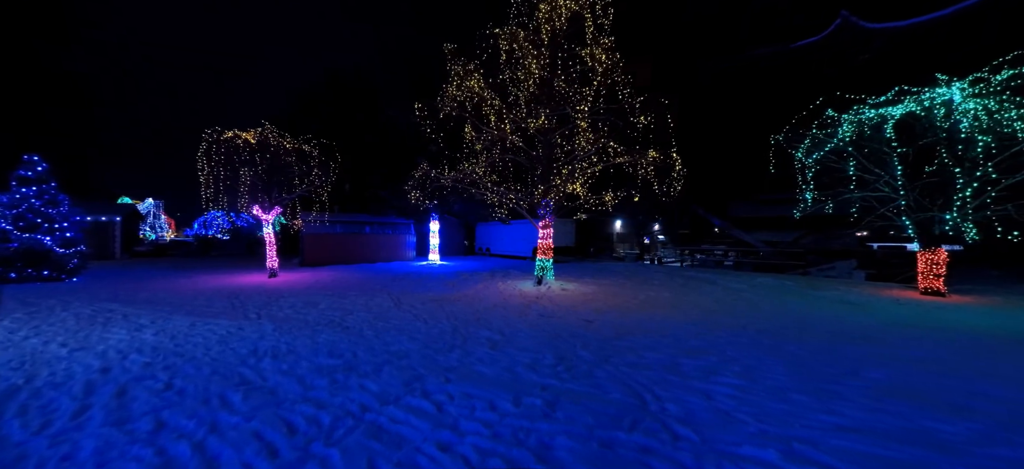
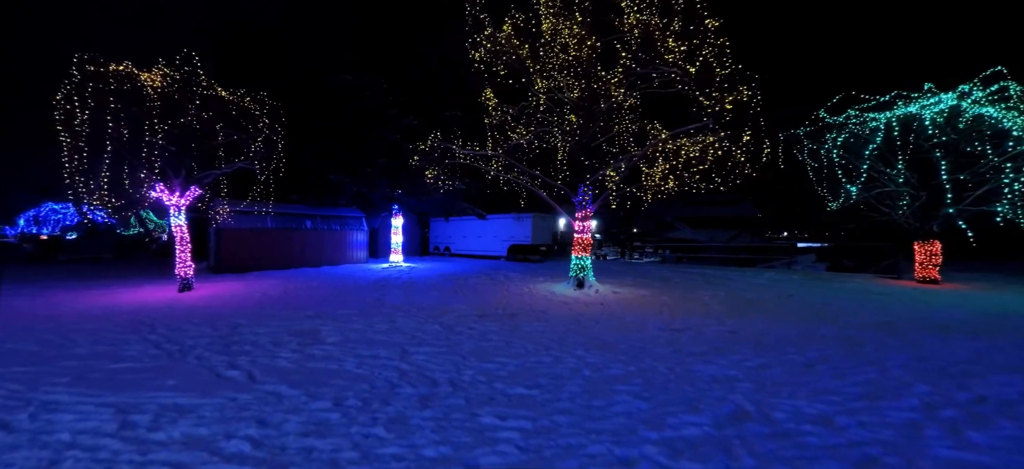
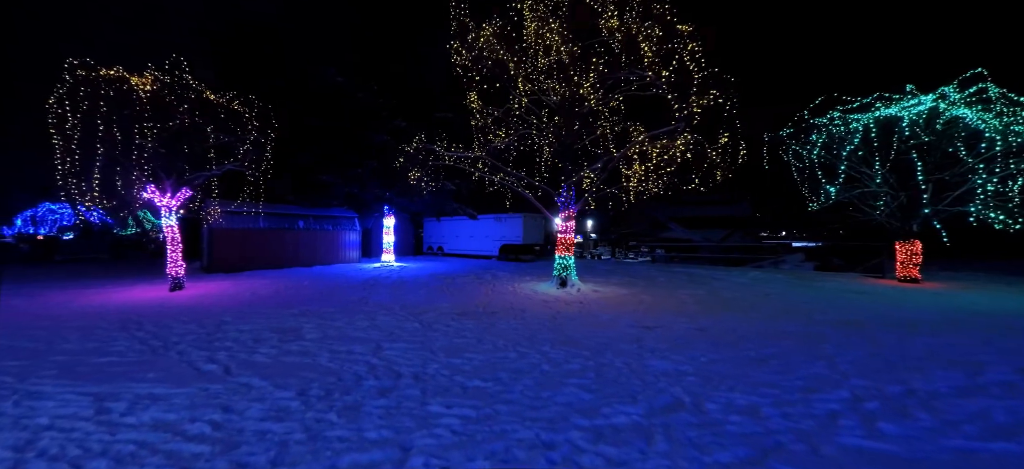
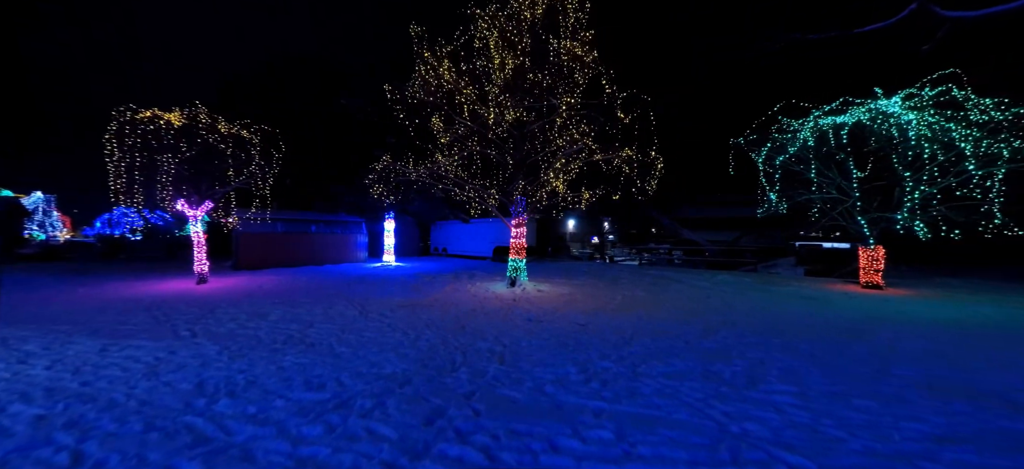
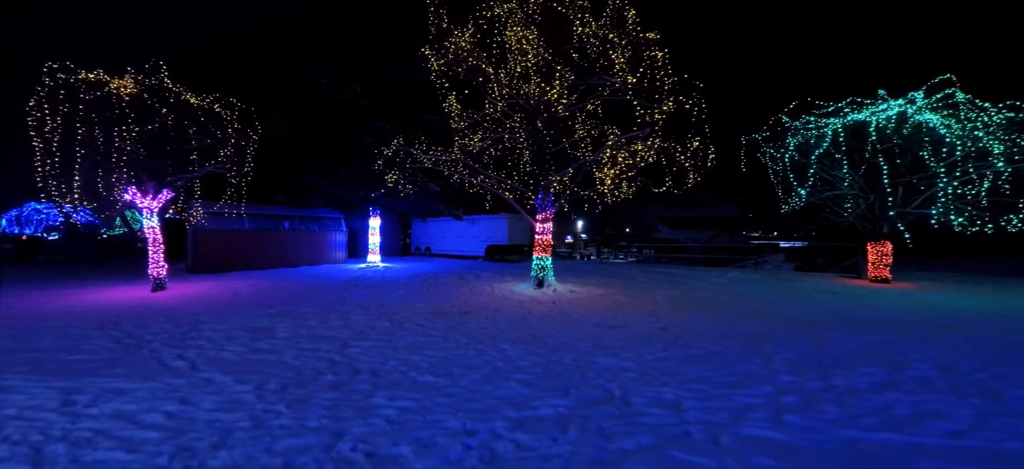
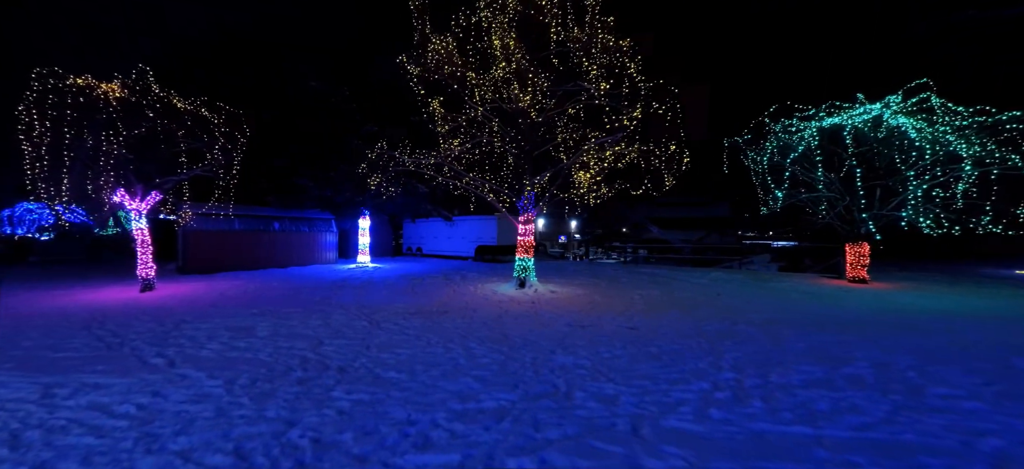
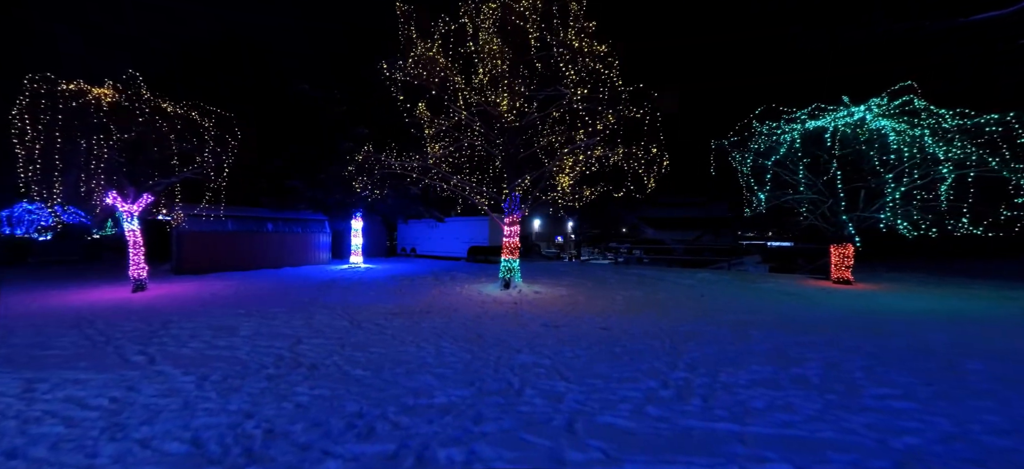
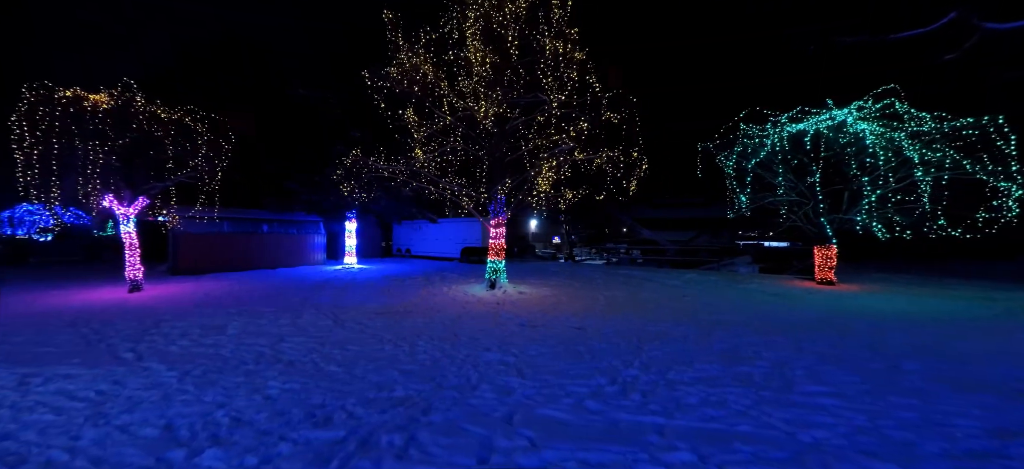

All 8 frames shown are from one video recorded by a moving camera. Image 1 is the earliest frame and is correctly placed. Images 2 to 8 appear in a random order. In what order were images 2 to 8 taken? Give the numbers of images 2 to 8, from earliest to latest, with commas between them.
4, 8, 7, 6, 5, 3, 2
